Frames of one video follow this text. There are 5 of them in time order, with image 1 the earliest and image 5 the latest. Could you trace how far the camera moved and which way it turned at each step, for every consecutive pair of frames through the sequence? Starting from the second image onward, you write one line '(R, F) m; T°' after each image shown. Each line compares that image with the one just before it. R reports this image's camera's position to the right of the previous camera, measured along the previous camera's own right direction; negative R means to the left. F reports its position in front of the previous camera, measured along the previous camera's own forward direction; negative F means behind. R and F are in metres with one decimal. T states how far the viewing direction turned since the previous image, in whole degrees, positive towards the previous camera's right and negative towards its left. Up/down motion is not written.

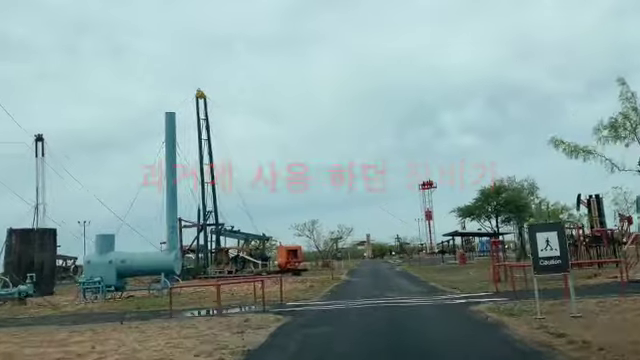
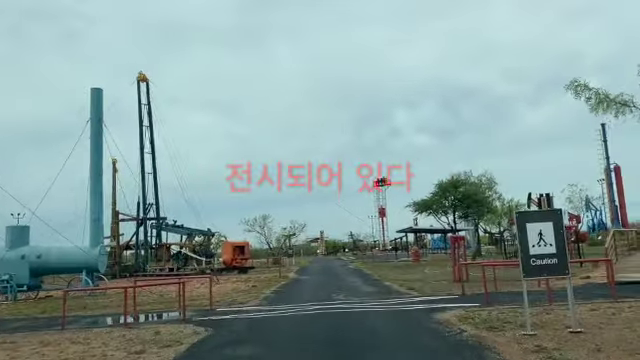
(+0.5, +3.3) m; +5°
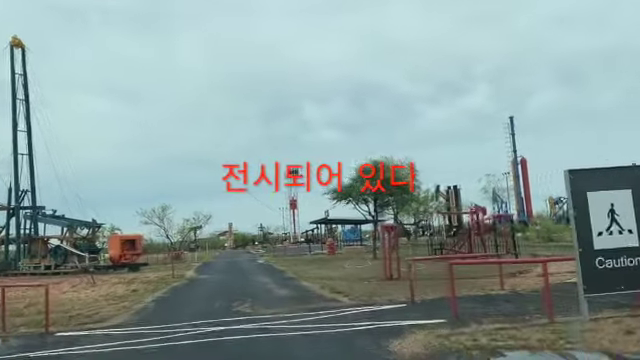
(+0.3, +5.3) m; +10°
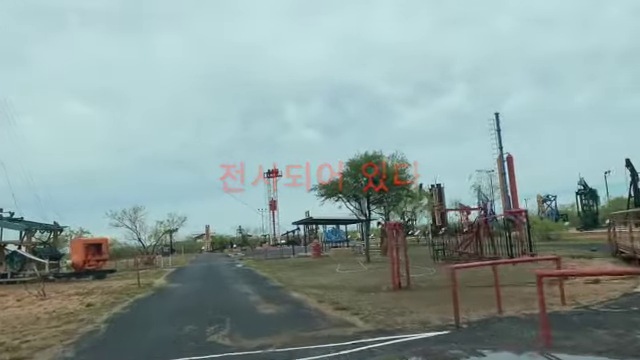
(-0.5, +3.7) m; +2°
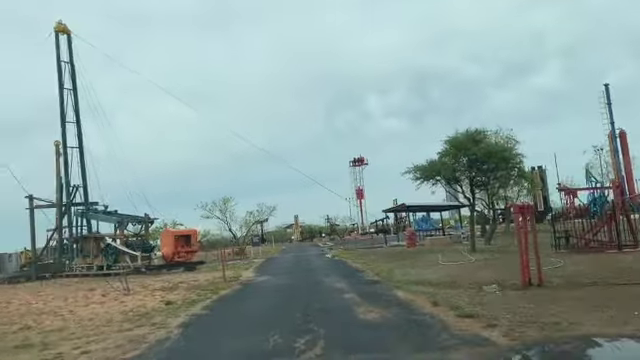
(-0.5, +2.8) m; -9°
